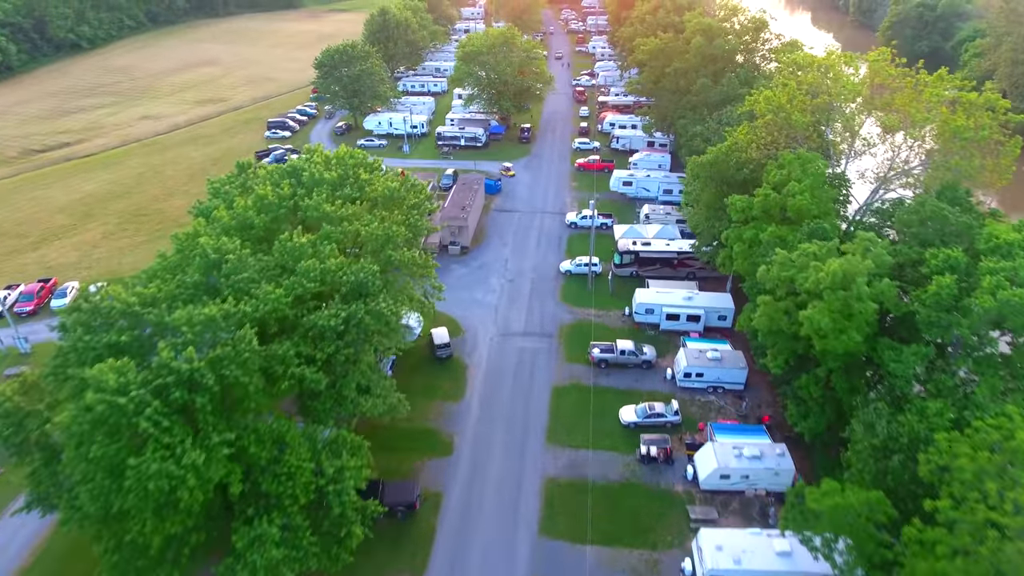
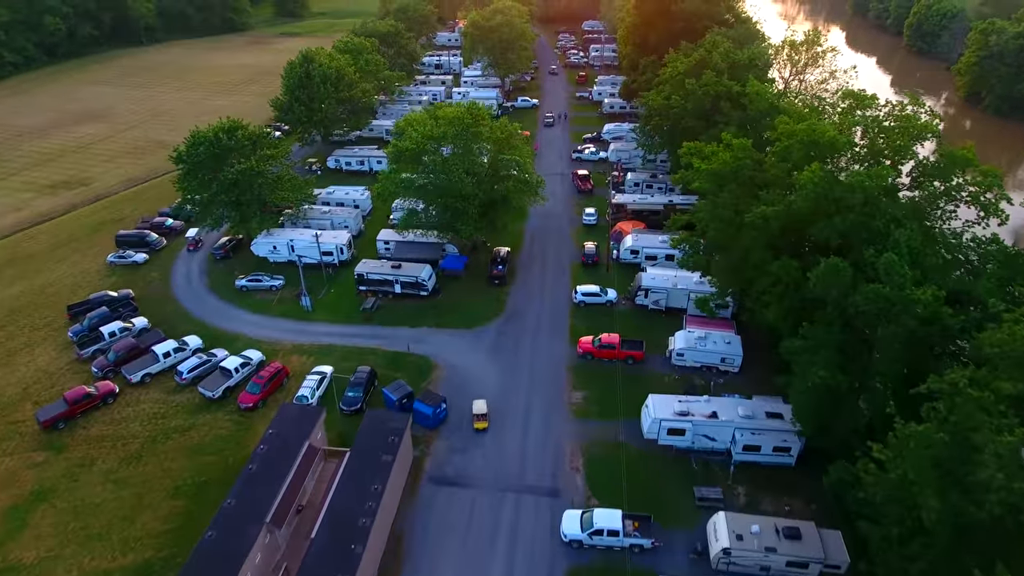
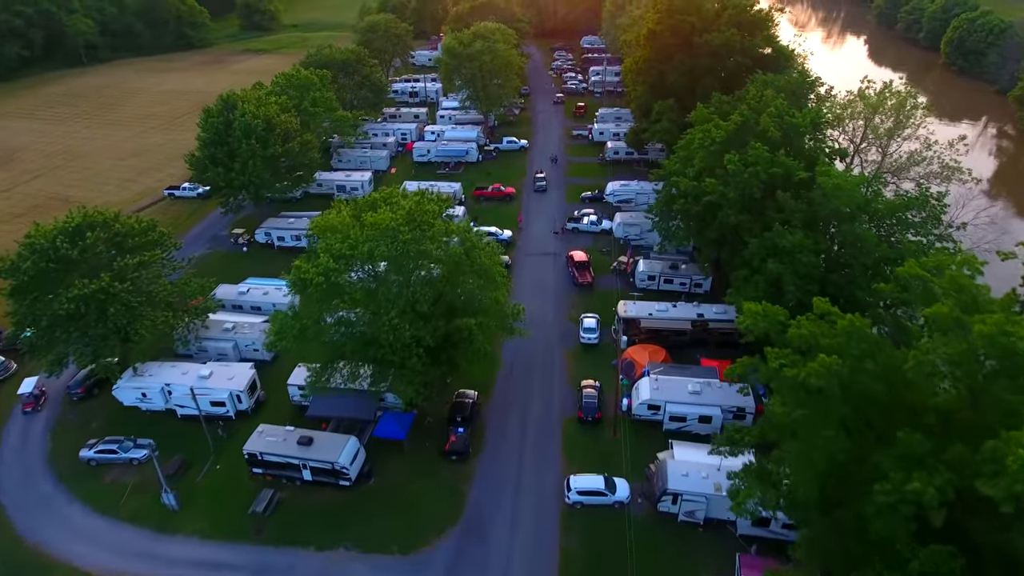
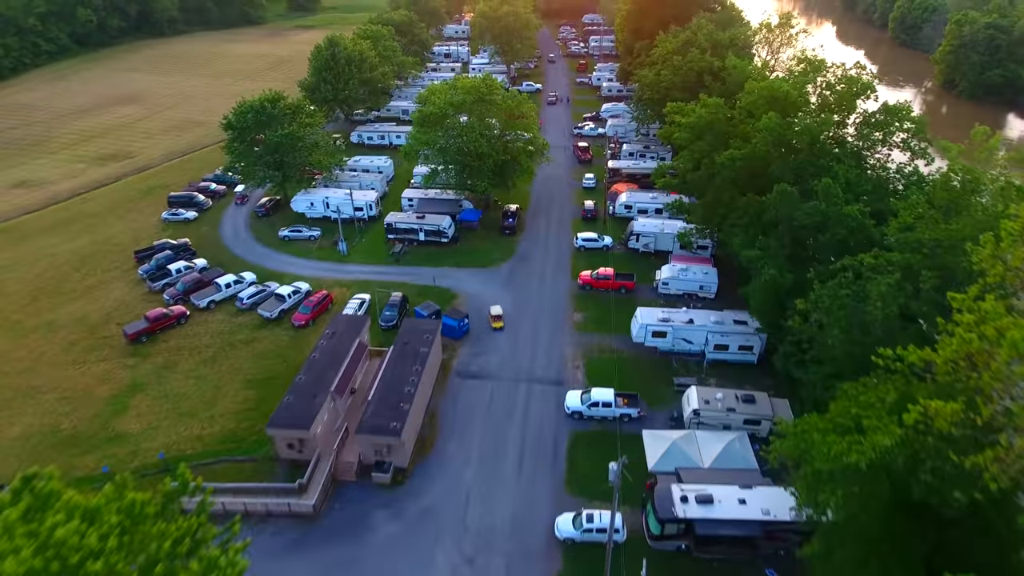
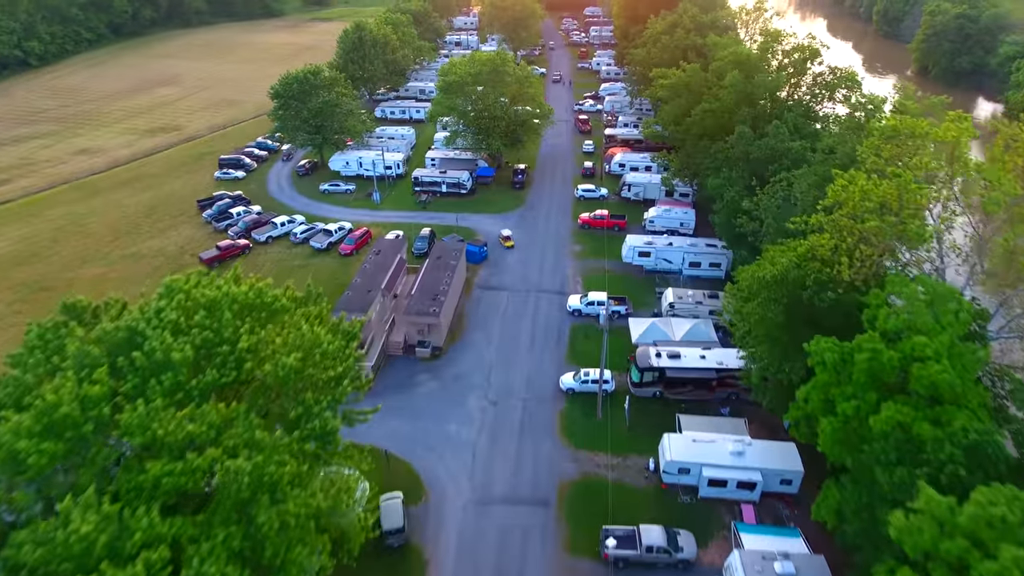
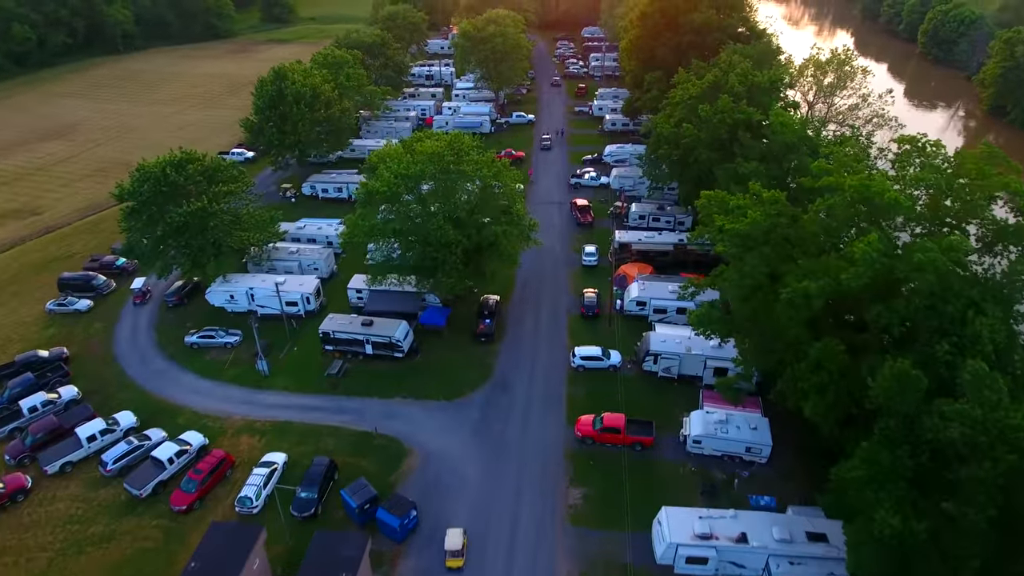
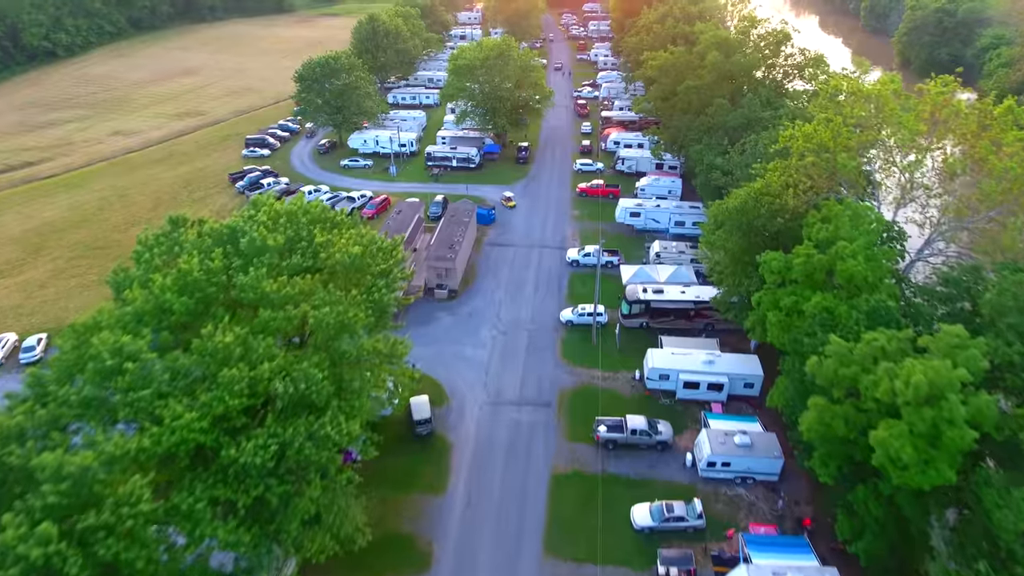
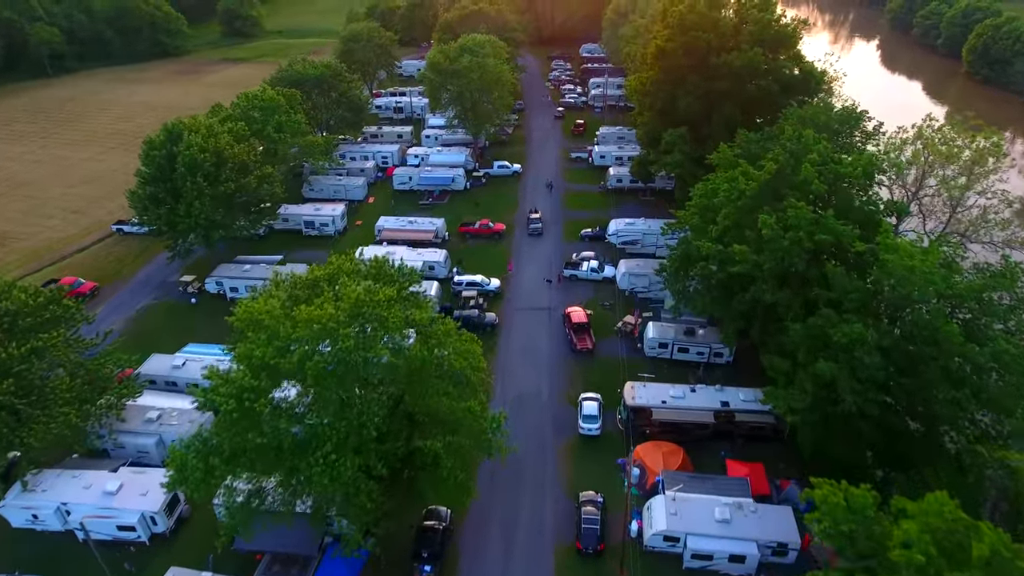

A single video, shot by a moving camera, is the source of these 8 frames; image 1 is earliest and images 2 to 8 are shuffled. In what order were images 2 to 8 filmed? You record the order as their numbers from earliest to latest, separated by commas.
7, 5, 4, 2, 6, 3, 8
